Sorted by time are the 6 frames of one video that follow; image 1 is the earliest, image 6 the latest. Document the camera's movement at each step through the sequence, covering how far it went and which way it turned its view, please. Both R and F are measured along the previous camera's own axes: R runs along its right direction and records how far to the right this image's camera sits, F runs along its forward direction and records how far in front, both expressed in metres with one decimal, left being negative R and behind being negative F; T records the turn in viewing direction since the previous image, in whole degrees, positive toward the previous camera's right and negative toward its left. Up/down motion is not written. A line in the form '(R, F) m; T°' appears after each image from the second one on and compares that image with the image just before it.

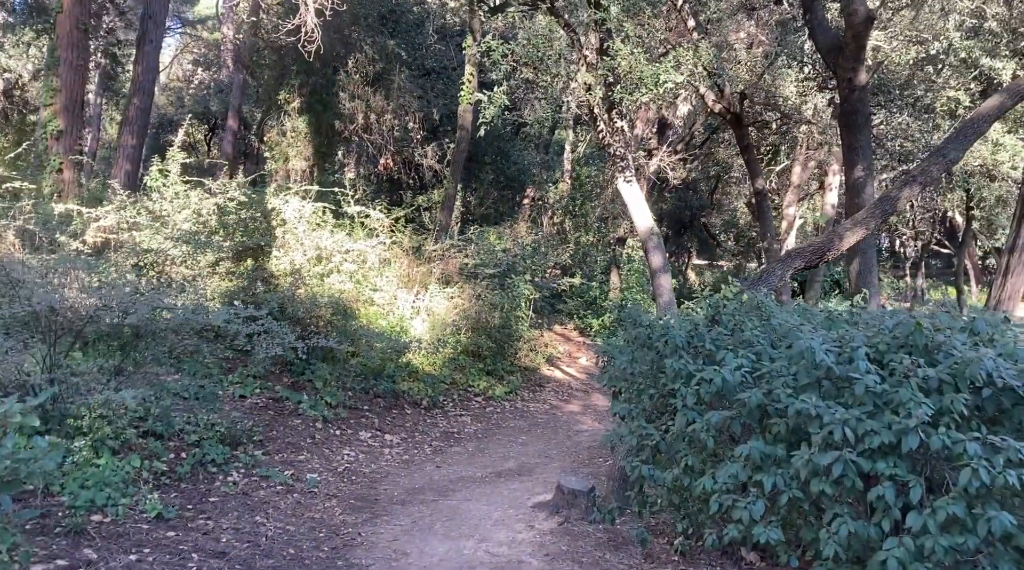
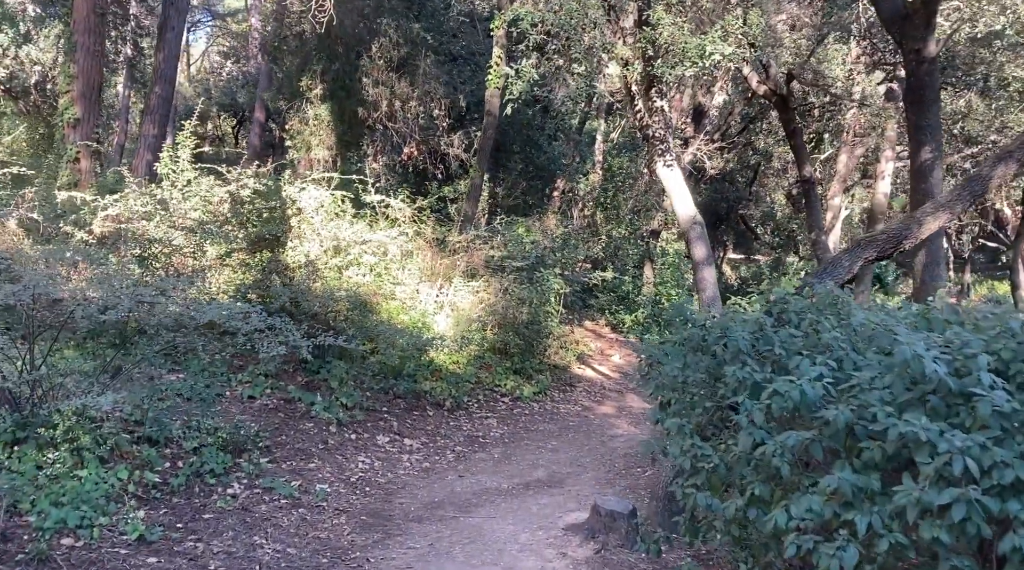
(0.0, +0.7) m; -2°
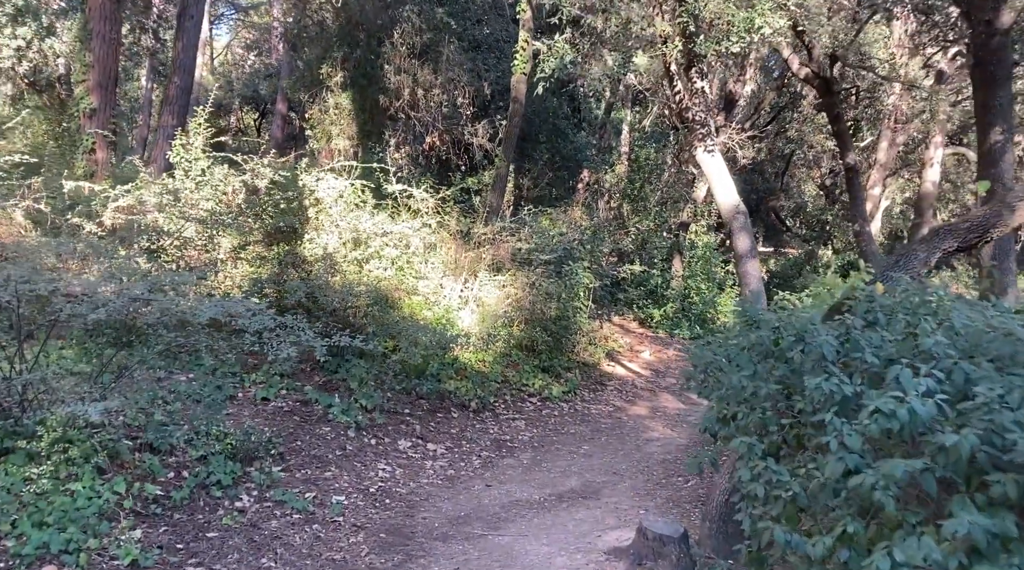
(-0.1, +0.6) m; -2°
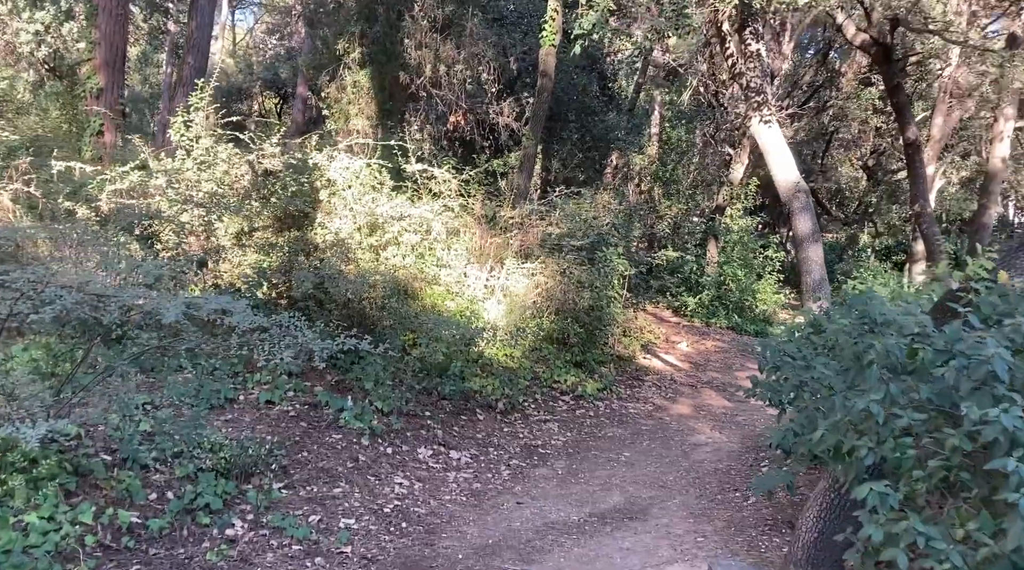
(-0.1, +0.9) m; -2°
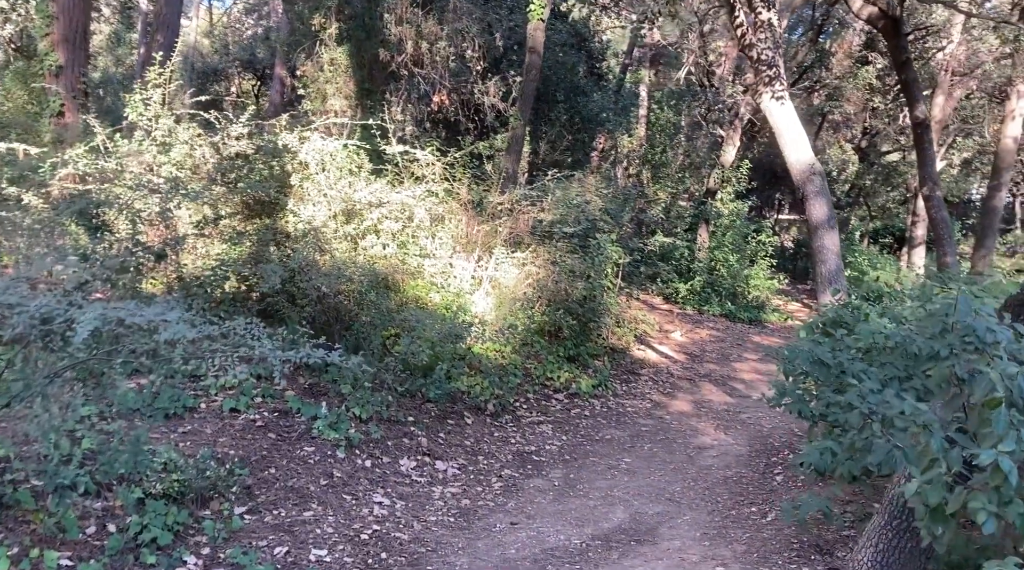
(0.0, +0.7) m; +1°
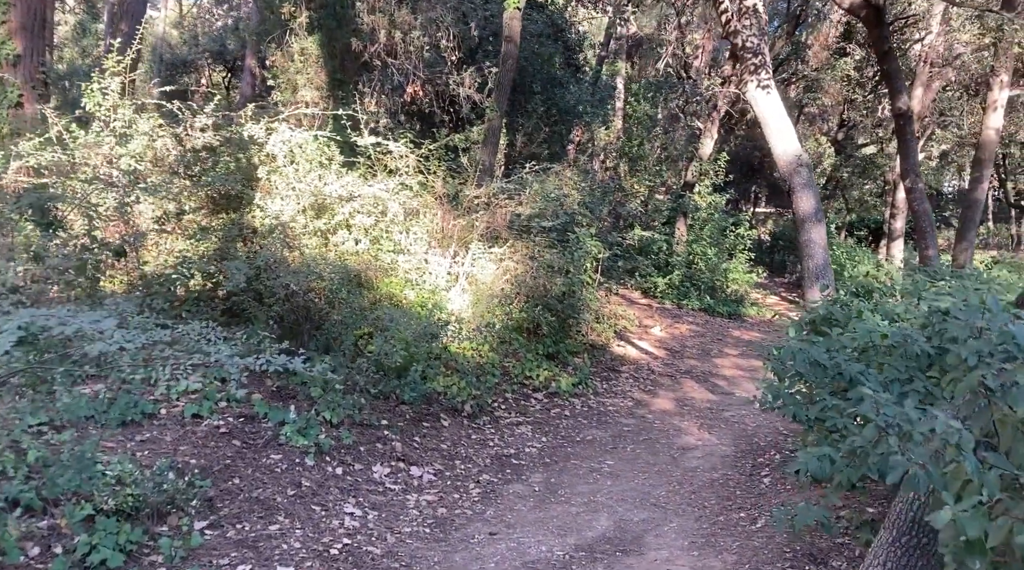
(0.0, +0.3) m; +2°
